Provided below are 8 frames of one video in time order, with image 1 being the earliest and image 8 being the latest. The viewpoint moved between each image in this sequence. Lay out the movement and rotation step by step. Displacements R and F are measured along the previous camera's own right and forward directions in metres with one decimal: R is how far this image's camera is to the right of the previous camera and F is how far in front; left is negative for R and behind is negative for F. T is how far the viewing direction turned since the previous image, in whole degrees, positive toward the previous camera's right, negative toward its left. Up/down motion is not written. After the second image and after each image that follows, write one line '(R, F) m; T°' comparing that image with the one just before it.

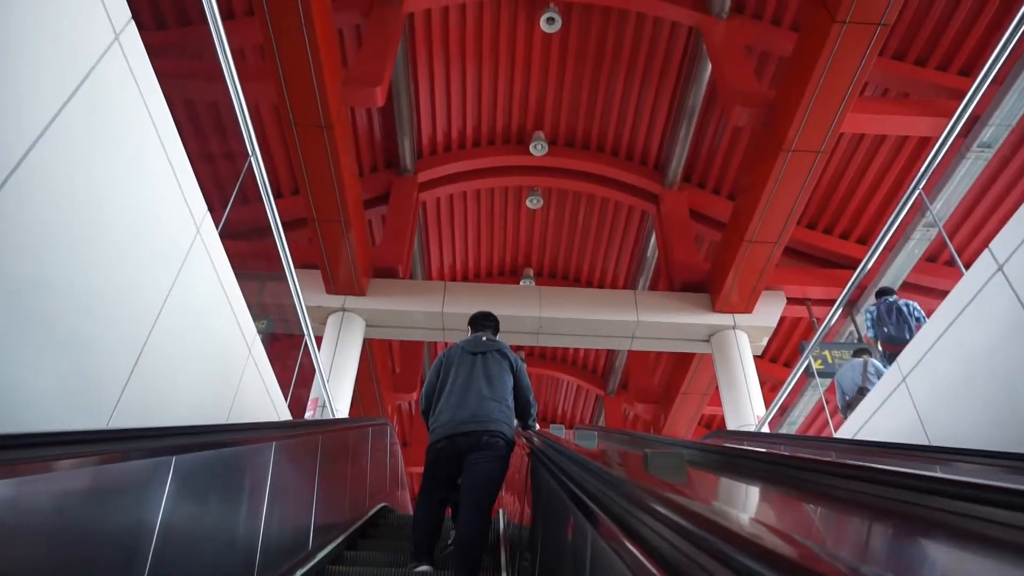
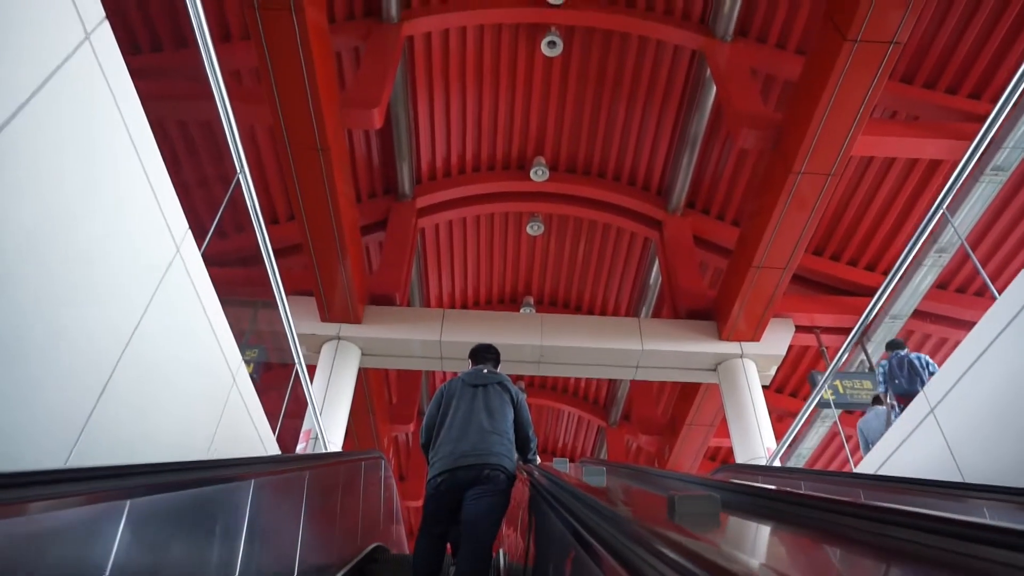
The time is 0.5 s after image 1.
(0.0, +0.2) m; 0°
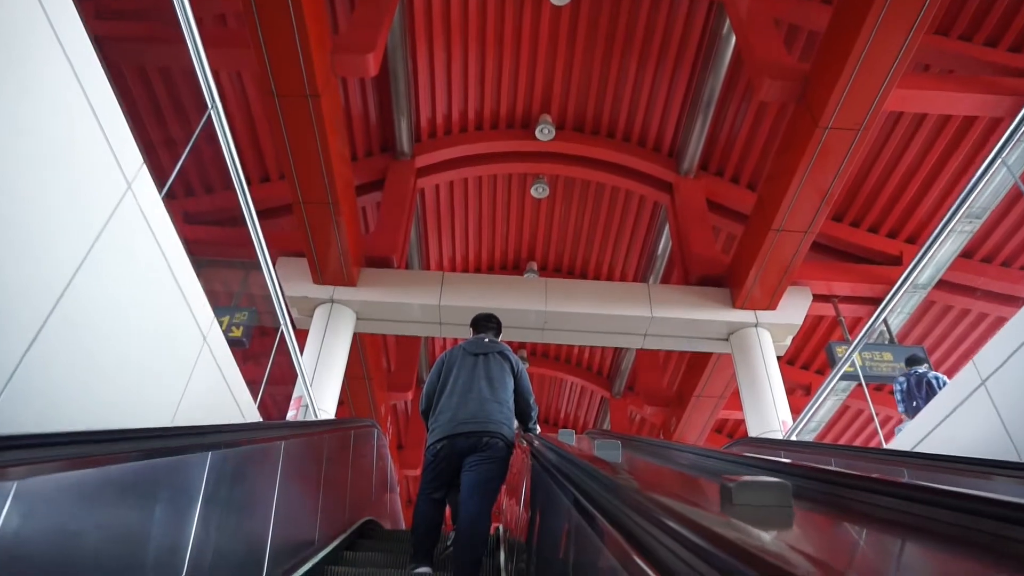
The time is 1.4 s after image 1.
(0.0, +0.4) m; 0°
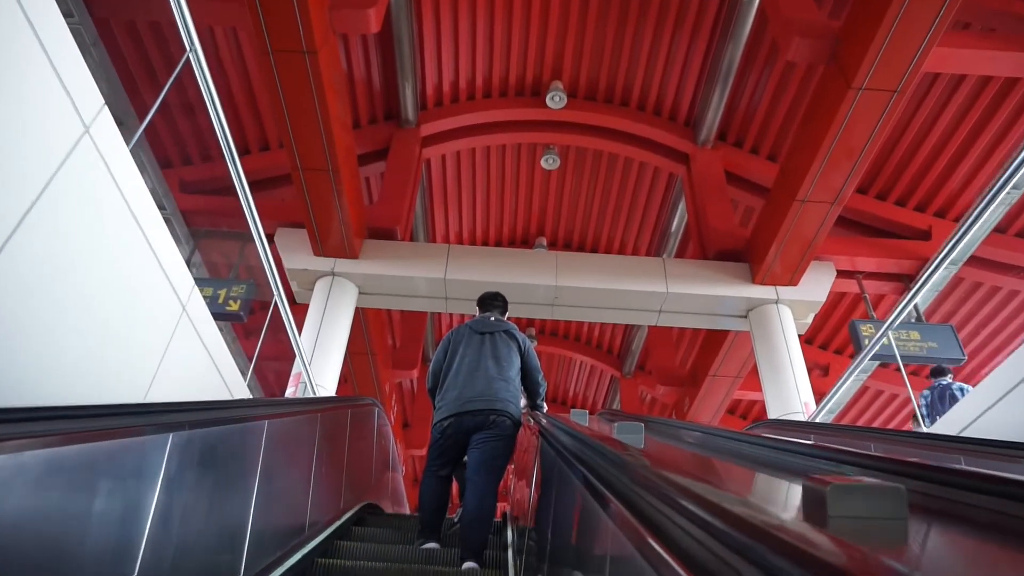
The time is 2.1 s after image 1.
(0.0, +0.3) m; -1°
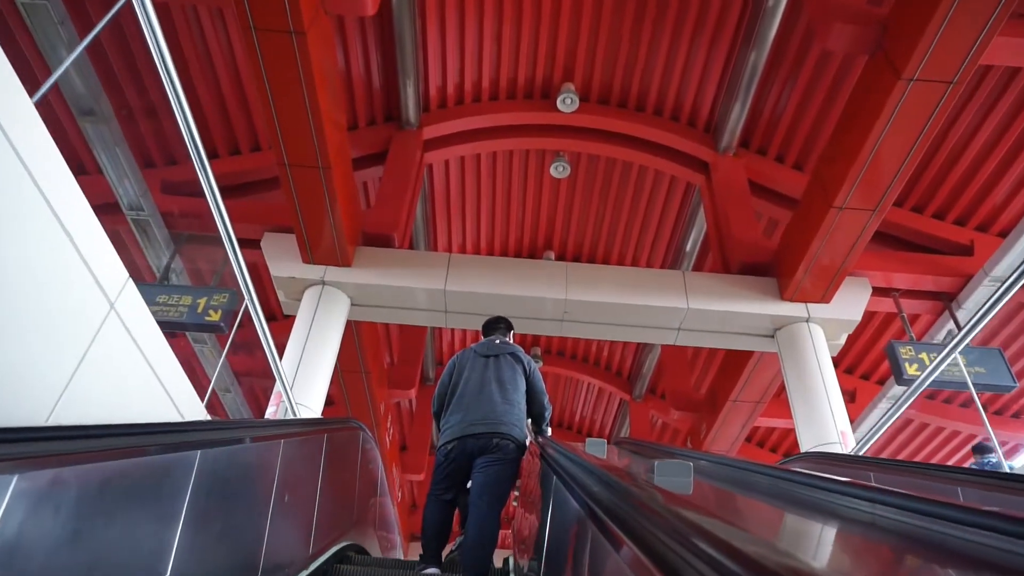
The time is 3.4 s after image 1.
(0.0, +0.6) m; 0°
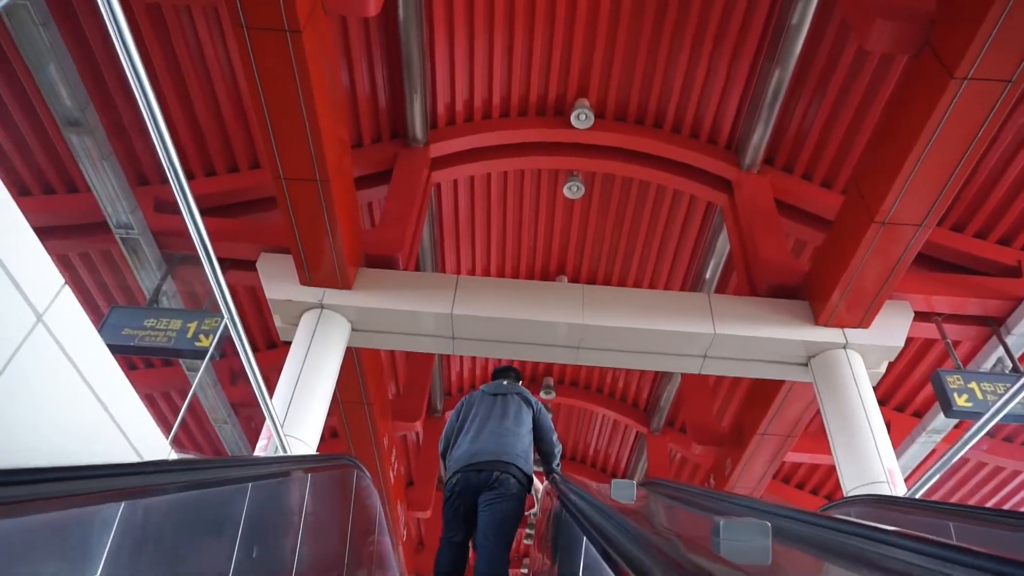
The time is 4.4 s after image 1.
(0.0, +0.4) m; -1°
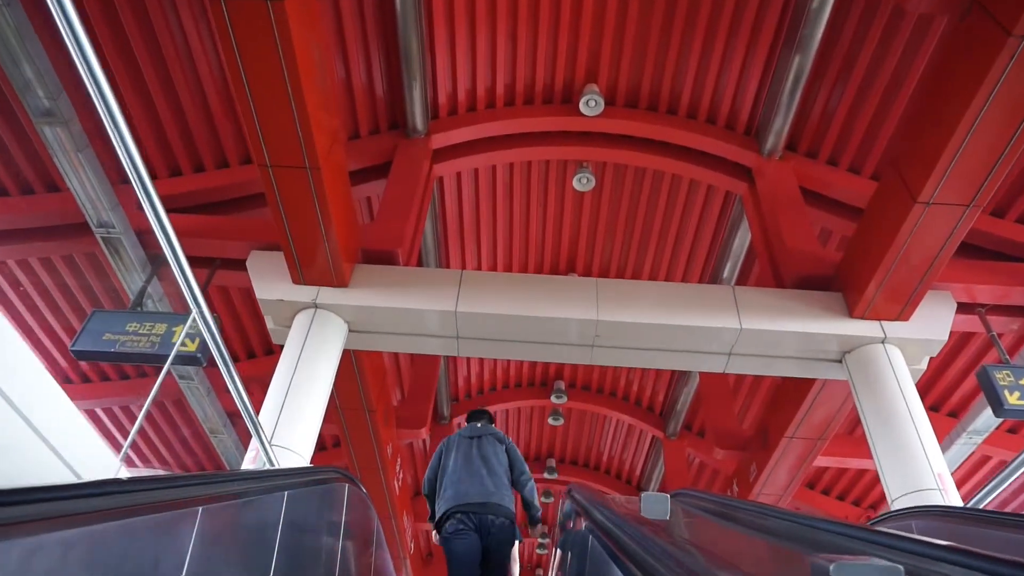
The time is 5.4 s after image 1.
(0.0, +0.4) m; -1°
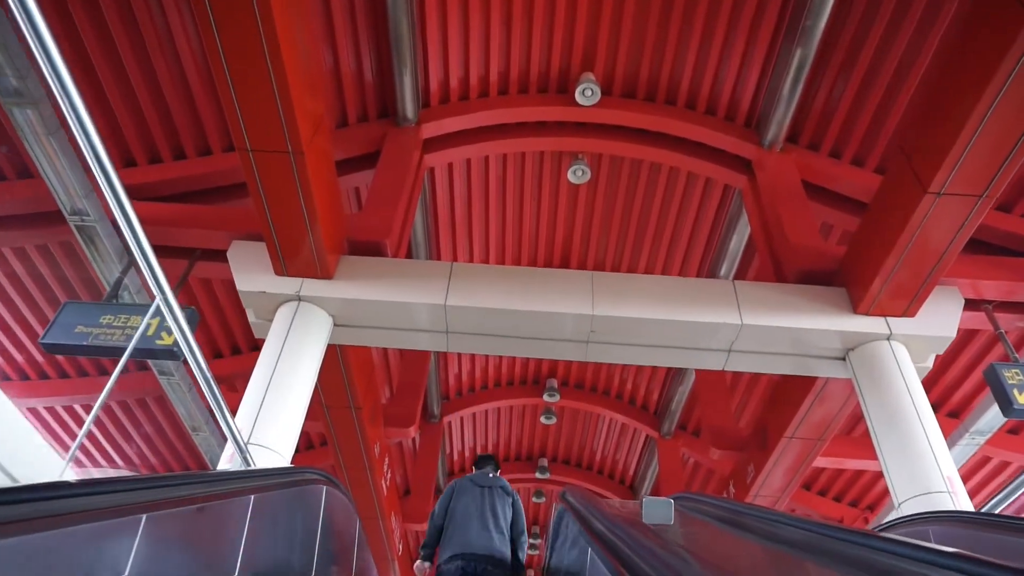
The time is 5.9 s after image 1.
(0.0, +0.2) m; +1°
